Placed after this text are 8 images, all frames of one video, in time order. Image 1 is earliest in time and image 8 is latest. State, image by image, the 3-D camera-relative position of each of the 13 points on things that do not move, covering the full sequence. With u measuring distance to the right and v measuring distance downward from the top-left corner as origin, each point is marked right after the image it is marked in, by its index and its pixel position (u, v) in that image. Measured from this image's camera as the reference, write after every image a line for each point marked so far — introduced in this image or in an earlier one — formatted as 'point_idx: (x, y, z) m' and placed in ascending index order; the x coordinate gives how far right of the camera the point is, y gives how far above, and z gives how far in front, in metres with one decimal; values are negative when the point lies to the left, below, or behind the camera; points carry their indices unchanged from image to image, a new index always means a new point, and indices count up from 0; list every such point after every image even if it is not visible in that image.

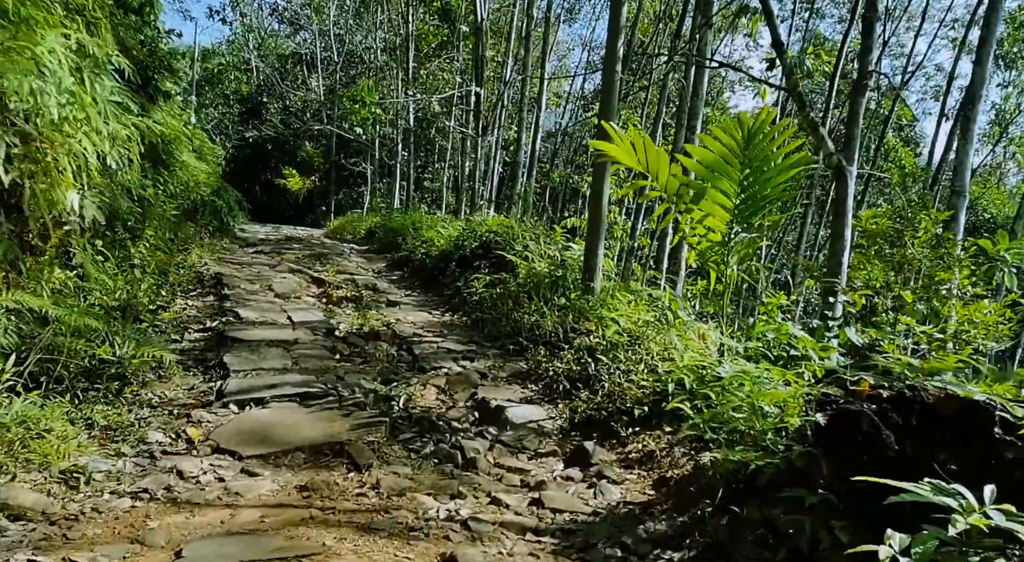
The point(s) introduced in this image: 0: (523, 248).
0: (+0.1, +0.3, +7.1) m
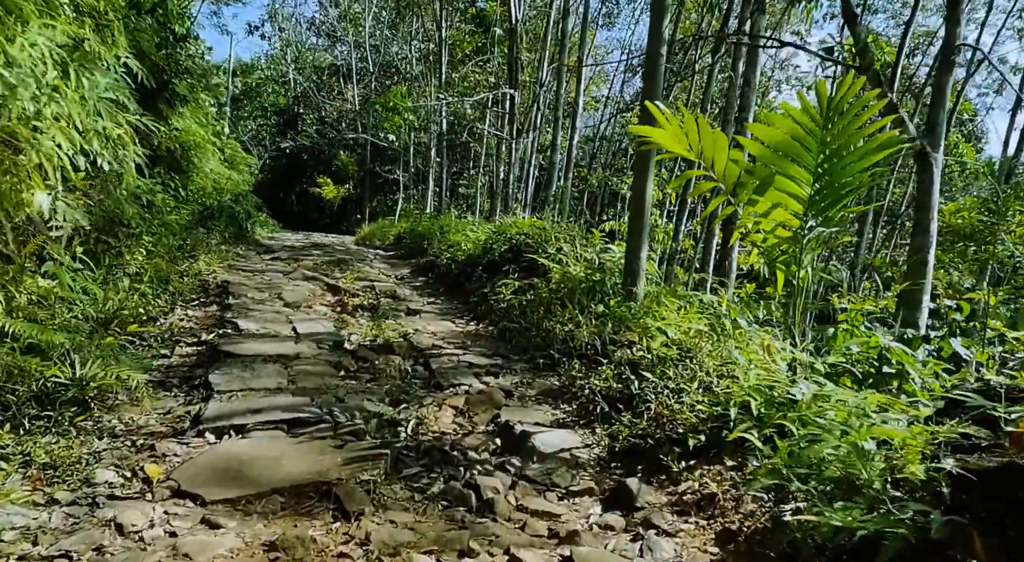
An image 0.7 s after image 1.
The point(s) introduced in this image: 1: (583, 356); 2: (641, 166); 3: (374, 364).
0: (+0.4, +0.3, +6.5) m
1: (+0.4, -0.5, +4.6) m
2: (+0.8, +0.7, +4.9) m
3: (-0.8, -0.5, +4.5) m
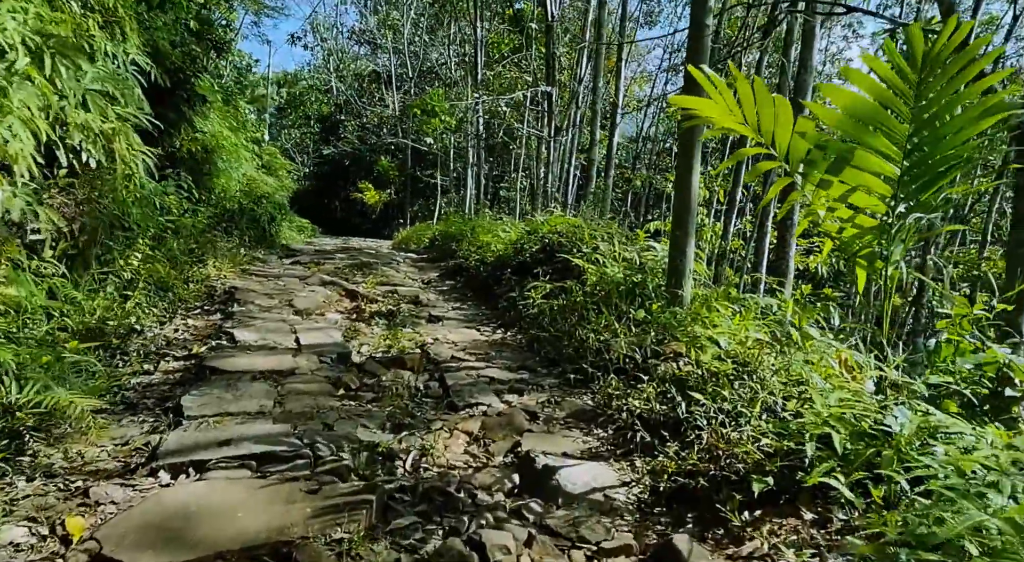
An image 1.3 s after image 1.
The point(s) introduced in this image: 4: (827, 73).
0: (+0.6, +0.2, +5.8) m
1: (+0.6, -0.5, +3.9) m
2: (+1.0, +0.7, +4.2) m
3: (-0.7, -0.5, +3.9) m
4: (+5.4, +3.6, +12.9) m
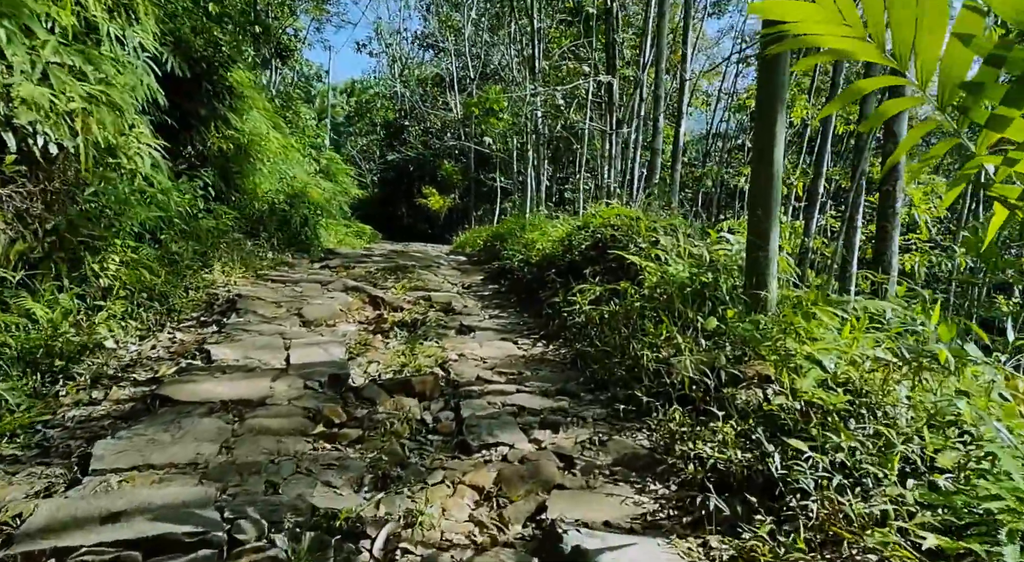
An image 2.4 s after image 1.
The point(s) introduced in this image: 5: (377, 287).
0: (+0.9, +0.2, +4.9) m
1: (+0.7, -0.5, +3.0) m
2: (+1.1, +0.7, +3.2) m
3: (-0.6, -0.5, +3.1) m
4: (+6.3, +3.7, +11.5) m
5: (-1.1, -0.1, +6.3) m
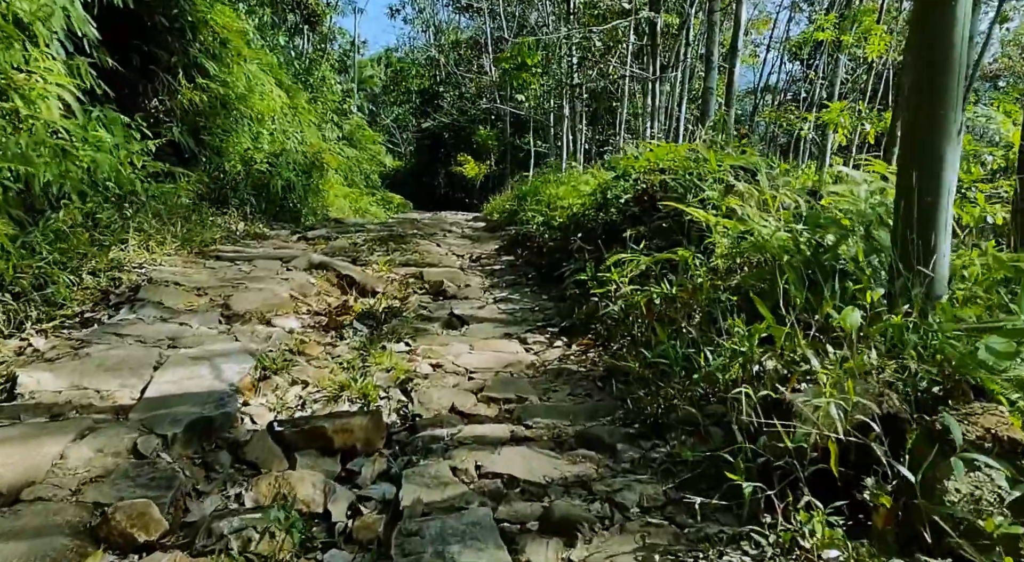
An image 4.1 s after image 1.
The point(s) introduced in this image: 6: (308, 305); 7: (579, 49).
0: (+0.9, +0.4, +3.3) m
1: (+0.6, -0.4, +1.5) m
2: (+1.0, +0.8, +1.7) m
3: (-0.6, -0.5, +1.7) m
4: (+6.6, +4.2, +9.5) m
5: (-1.0, +0.1, +4.8) m
6: (-1.0, -0.1, +3.8) m
7: (+0.9, +3.4, +10.6) m
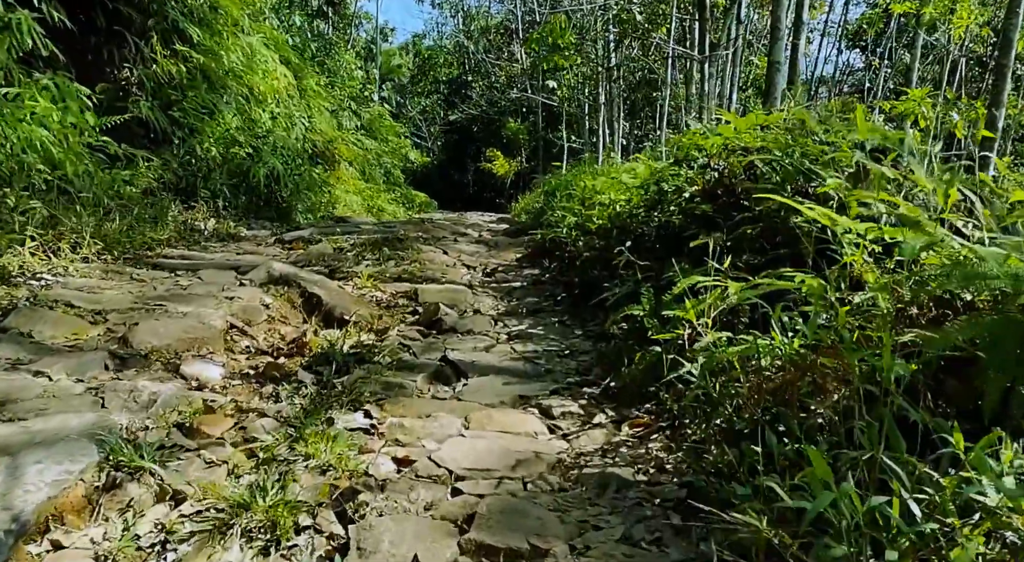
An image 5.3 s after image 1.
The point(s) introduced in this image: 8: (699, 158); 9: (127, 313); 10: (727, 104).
0: (+1.0, +0.3, +2.2) m
1: (+0.6, -0.5, +0.4) m
2: (+1.1, +0.7, +0.6) m
3: (-0.6, -0.6, +0.6) m
4: (+7.0, +3.9, +8.2) m
5: (-0.9, 0.0, +3.8) m
6: (-1.0, -0.2, +2.8) m
7: (+1.3, +3.2, +9.5) m
8: (+0.8, +0.5, +3.3) m
9: (-1.4, -0.1, +2.7) m
10: (+2.3, +2.0, +8.3) m
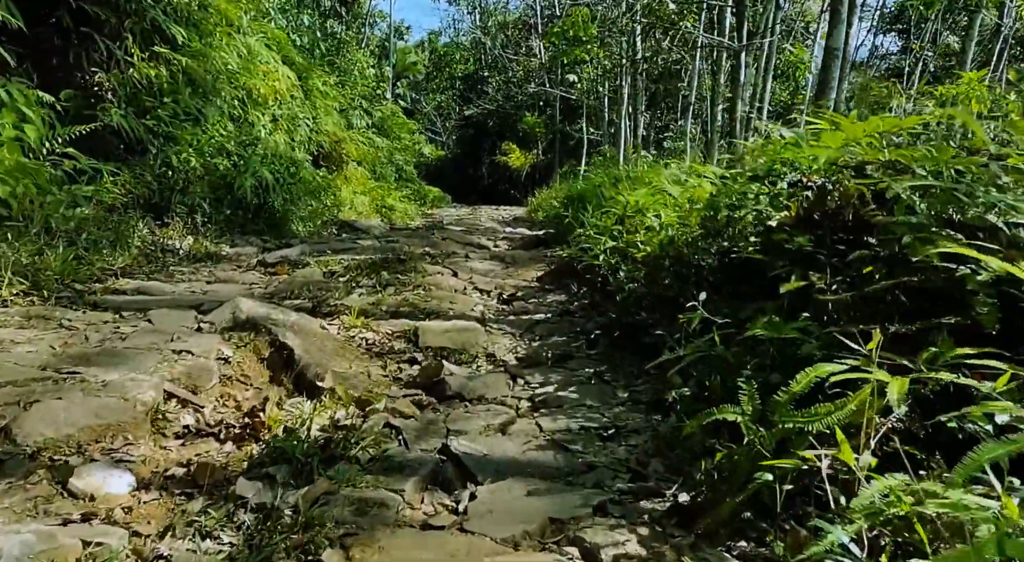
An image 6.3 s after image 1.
0: (+1.1, +0.1, +1.5) m
1: (+0.6, -0.7, -0.3) m
2: (+1.1, +0.5, -0.2) m
3: (-0.6, -0.8, -0.1) m
4: (+7.1, +3.9, +7.3) m
5: (-0.8, -0.1, +3.1) m
6: (-0.9, -0.4, +2.1) m
7: (+1.5, +3.1, +8.7) m
8: (+0.9, +0.4, +2.5) m
9: (-1.3, -0.3, +2.1) m
10: (+2.5, +1.9, +7.5) m
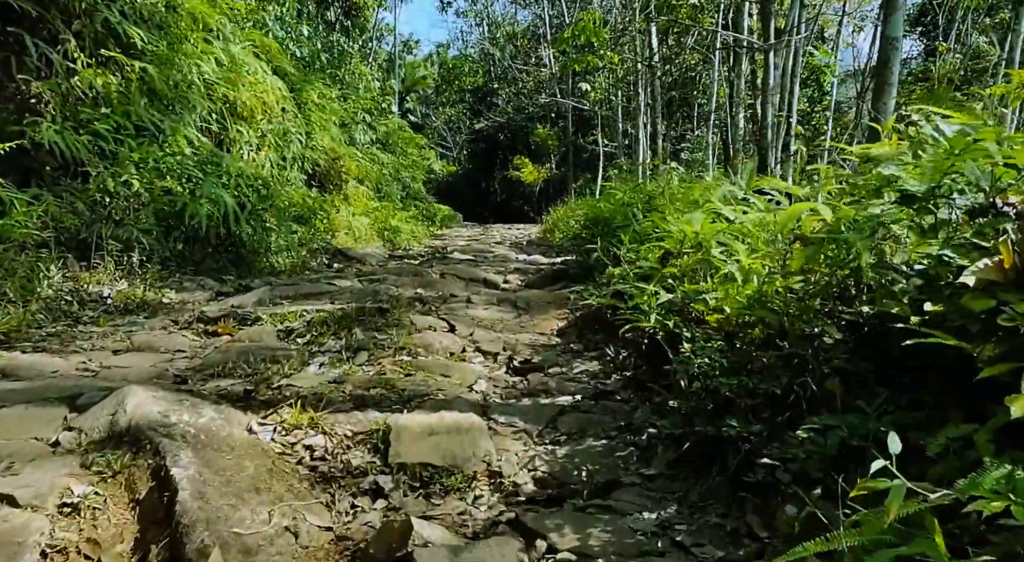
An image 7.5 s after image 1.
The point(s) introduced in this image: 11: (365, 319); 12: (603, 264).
0: (+1.1, -0.1, +0.5) m
1: (+0.6, -0.8, -1.3) m
2: (+1.0, +0.4, -1.2) m
3: (-0.6, -0.9, -1.0) m
4: (+7.2, +3.7, +6.3) m
5: (-0.8, -0.4, +2.2) m
6: (-0.9, -0.6, +1.1) m
7: (+1.6, +2.8, +7.8) m
8: (+0.9, +0.2, +1.6) m
9: (-1.3, -0.5, +1.1) m
10: (+2.6, +1.6, +6.5) m
11: (-0.6, -0.2, +3.1) m
12: (+0.5, +0.1, +3.8) m
